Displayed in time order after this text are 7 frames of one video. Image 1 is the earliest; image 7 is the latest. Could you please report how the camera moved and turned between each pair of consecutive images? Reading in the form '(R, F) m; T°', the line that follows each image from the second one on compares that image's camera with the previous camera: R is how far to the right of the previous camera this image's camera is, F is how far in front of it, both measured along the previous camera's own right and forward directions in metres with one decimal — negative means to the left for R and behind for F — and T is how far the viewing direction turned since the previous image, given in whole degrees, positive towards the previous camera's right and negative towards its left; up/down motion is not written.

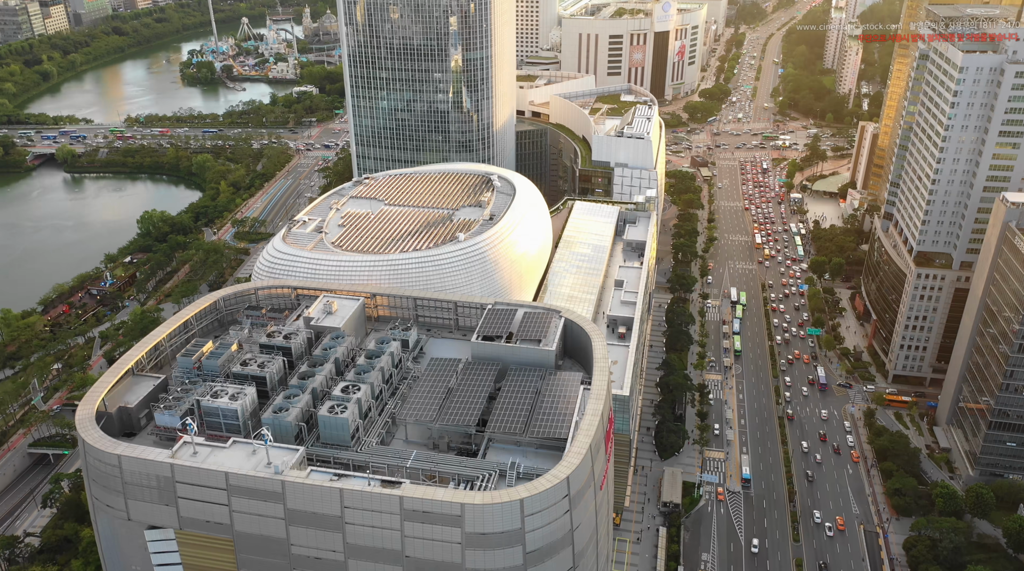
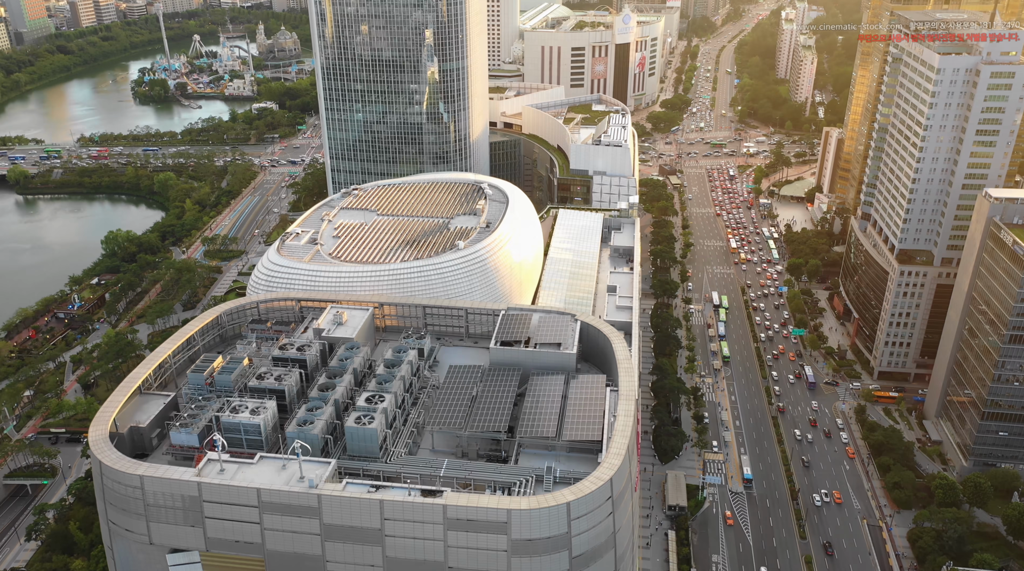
(-6.0, +0.7) m; +4°
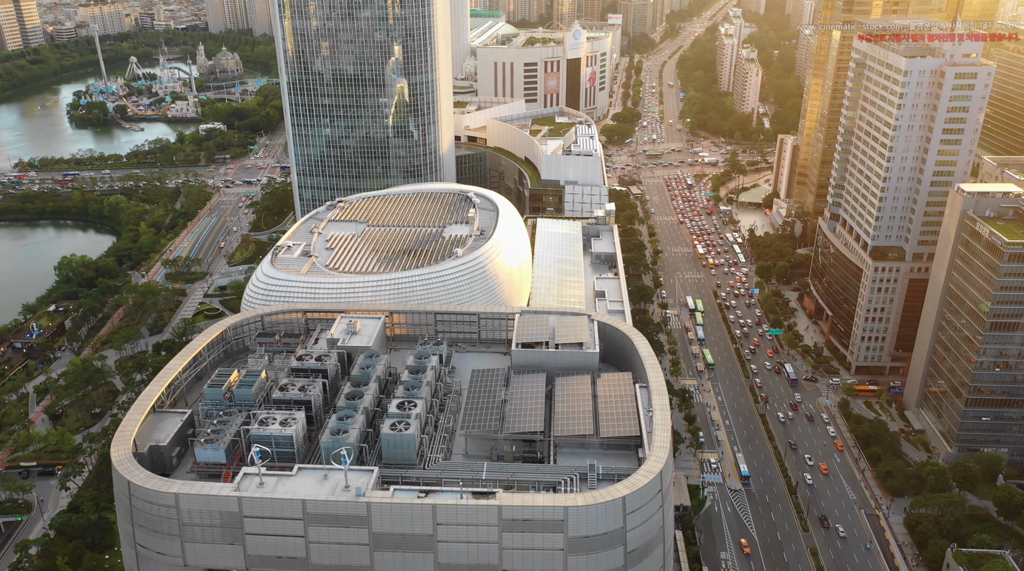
(-7.4, +0.6) m; +5°
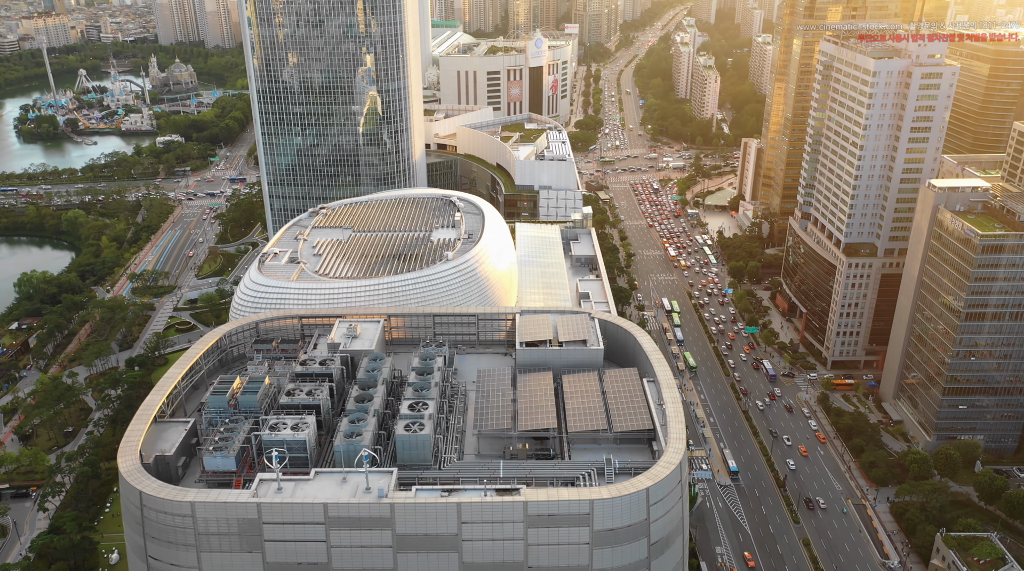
(-4.4, +0.2) m; +4°
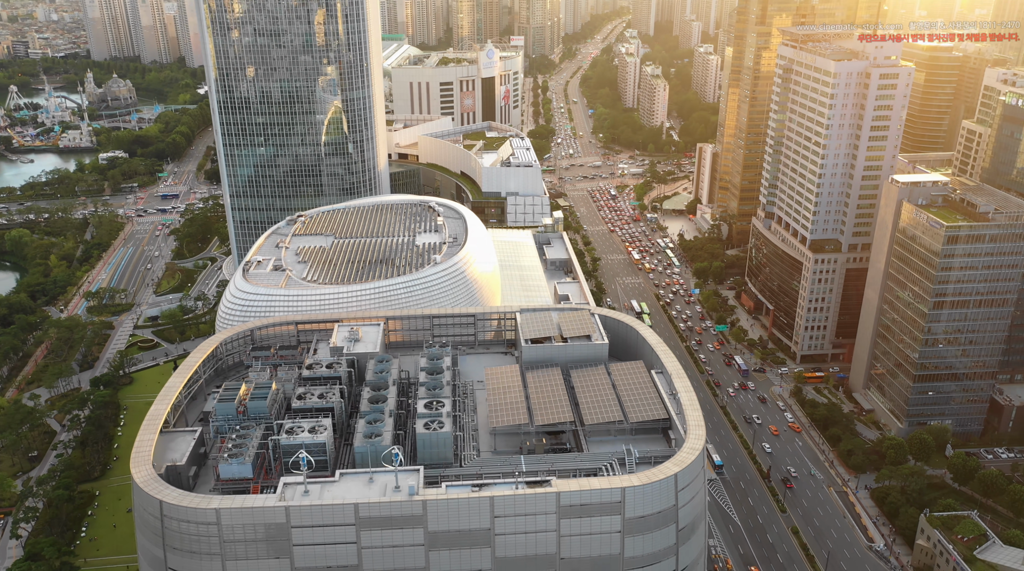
(-5.6, +0.2) m; +5°
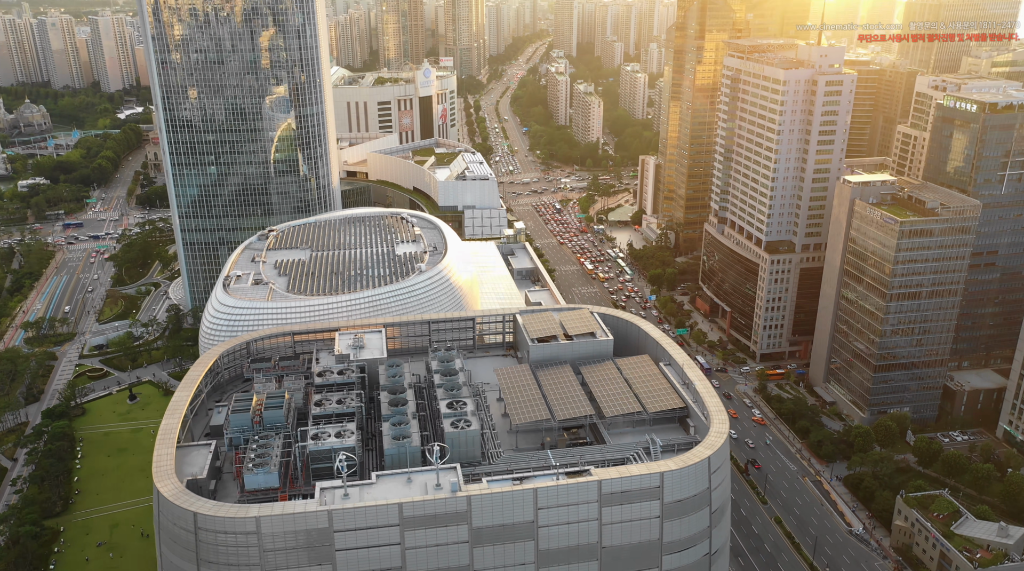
(-7.4, +0.2) m; +6°
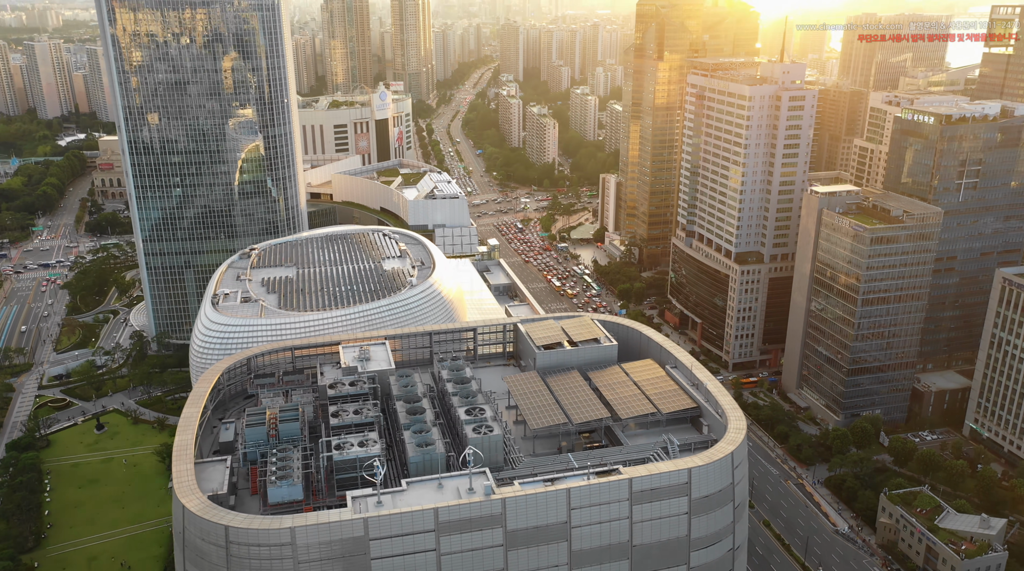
(-5.5, +0.1) m; +4°
